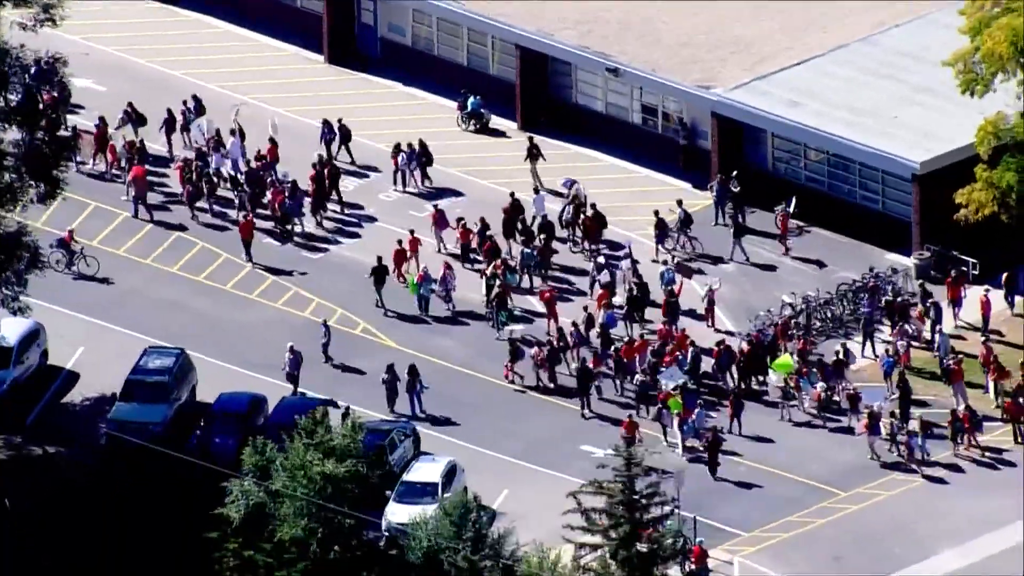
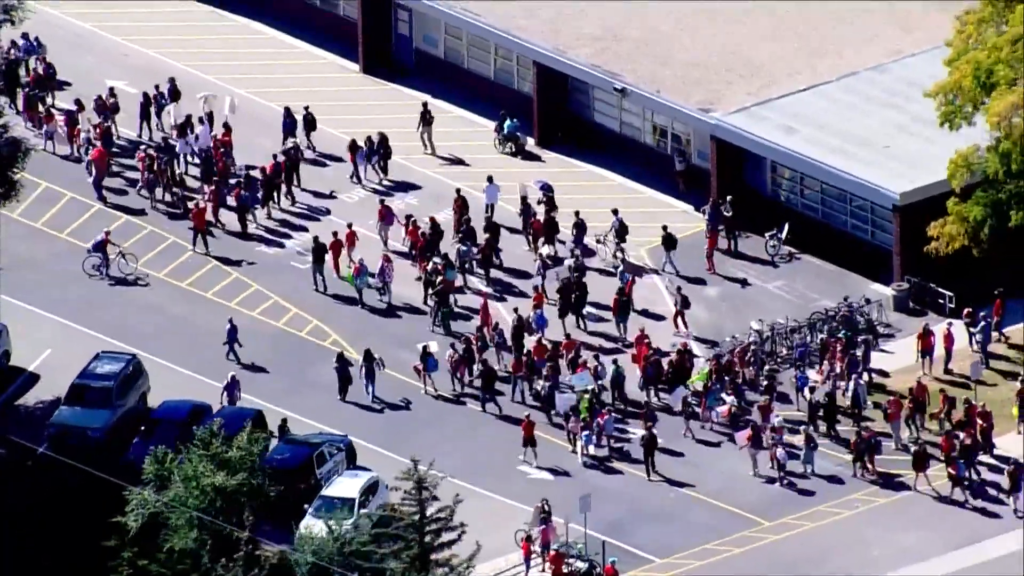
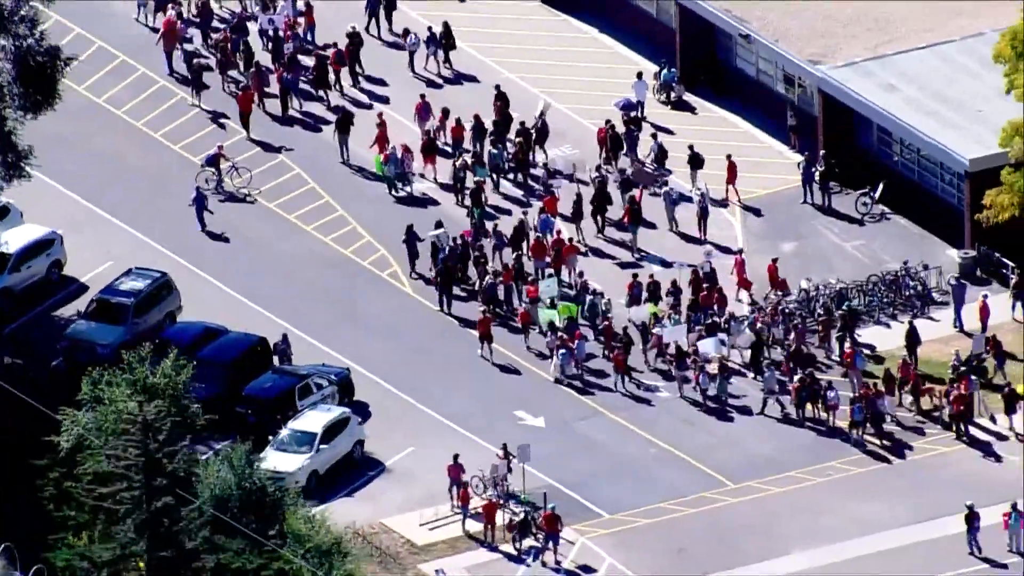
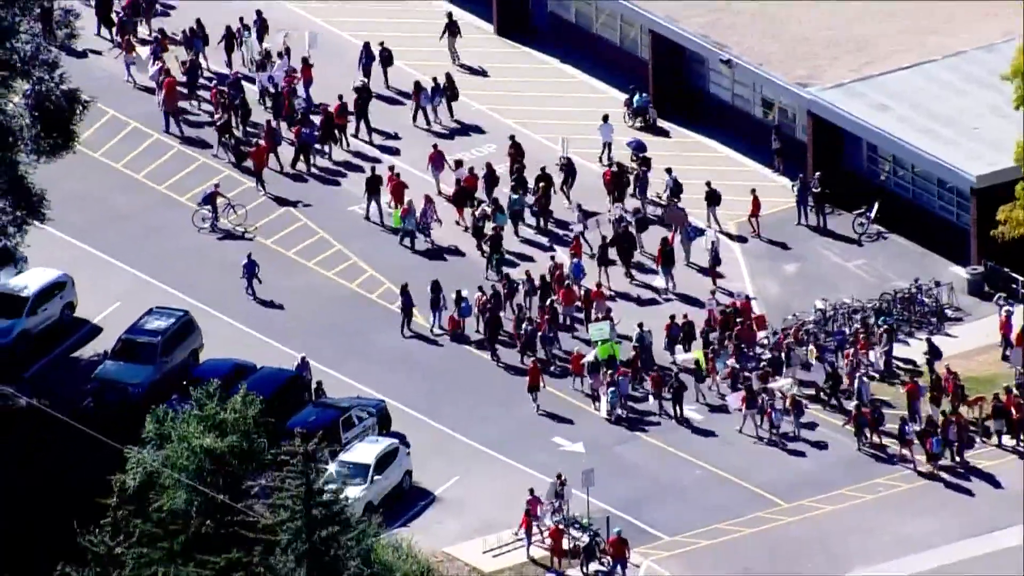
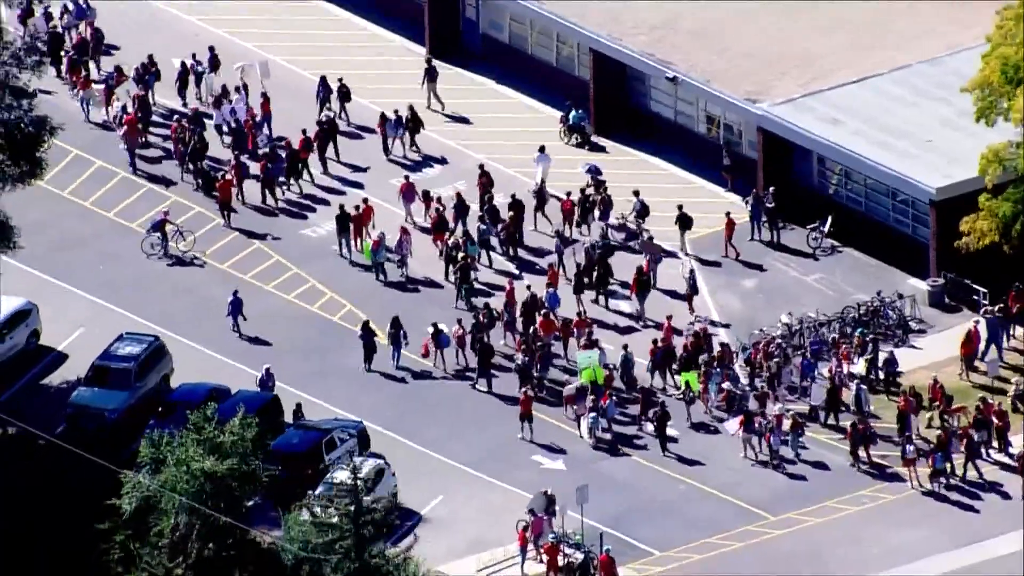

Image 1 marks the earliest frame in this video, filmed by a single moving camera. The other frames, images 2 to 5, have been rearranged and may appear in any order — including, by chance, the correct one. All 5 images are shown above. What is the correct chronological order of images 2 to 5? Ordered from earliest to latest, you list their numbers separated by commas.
2, 5, 4, 3
